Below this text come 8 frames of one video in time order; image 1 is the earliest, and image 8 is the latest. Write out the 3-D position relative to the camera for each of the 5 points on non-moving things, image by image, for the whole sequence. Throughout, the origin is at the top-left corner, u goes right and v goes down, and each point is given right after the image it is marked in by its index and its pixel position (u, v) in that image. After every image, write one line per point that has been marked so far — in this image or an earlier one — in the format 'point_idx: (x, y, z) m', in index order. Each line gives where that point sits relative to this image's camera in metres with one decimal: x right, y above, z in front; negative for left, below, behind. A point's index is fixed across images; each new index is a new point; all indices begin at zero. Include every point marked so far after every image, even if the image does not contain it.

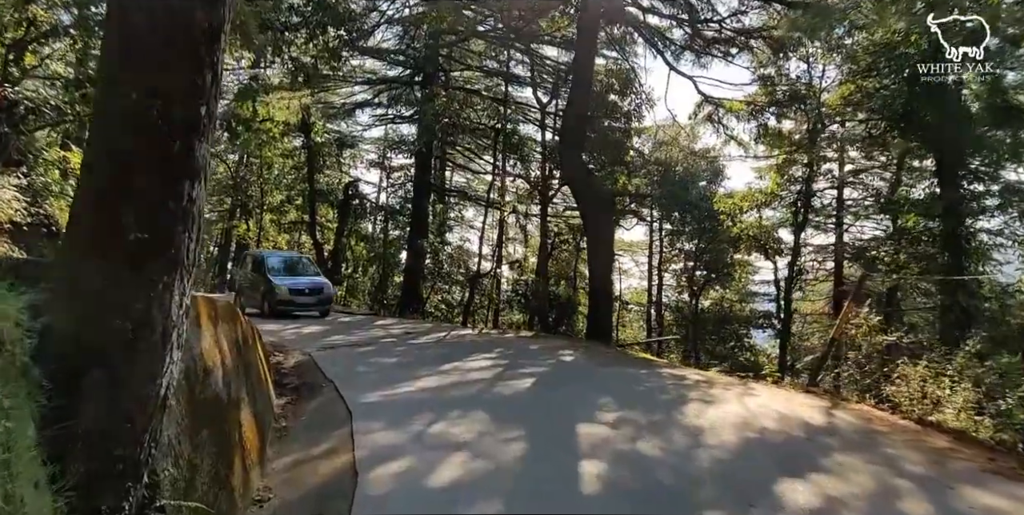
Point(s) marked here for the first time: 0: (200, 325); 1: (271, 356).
0: (-2.4, -0.5, +5.1) m
1: (-4.0, -1.6, +10.7) m
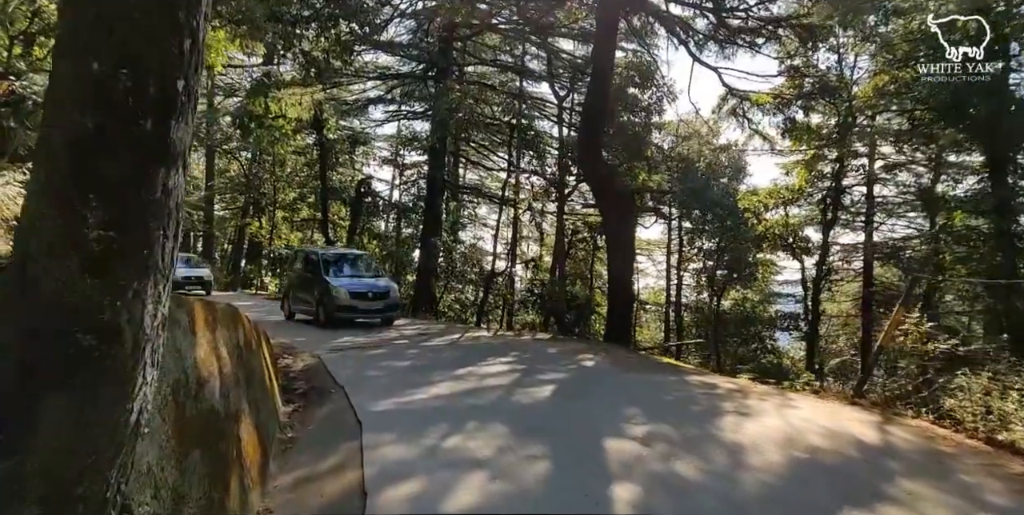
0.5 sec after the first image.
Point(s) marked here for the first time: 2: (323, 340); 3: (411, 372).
0: (-2.3, -0.5, +4.7) m
1: (-3.7, -1.6, +10.3) m
2: (-3.7, -1.6, +12.8) m
3: (-1.5, -1.7, +9.6) m
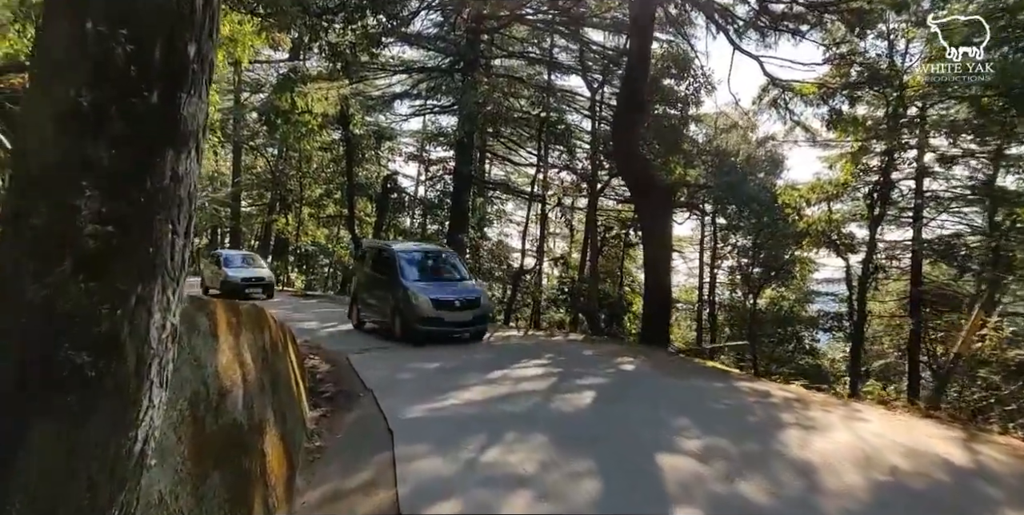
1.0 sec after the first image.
0: (-1.9, -0.5, +4.3) m
1: (-3.1, -1.6, +9.9) m
2: (-3.1, -1.6, +12.4) m
3: (-1.0, -1.6, +9.2) m
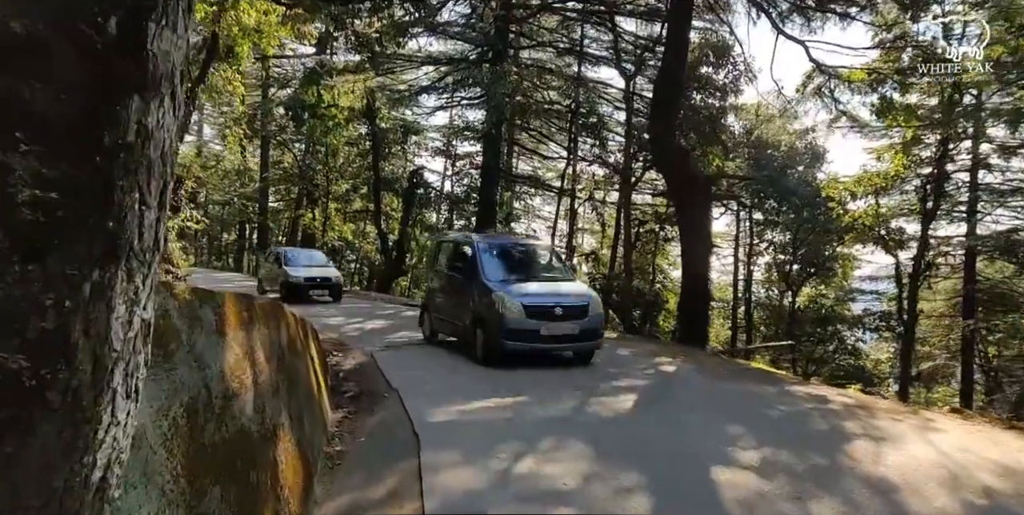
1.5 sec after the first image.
0: (-1.7, -0.4, +3.8) m
1: (-2.7, -1.5, +9.5) m
2: (-2.5, -1.5, +12.0) m
3: (-0.6, -1.6, +8.7) m
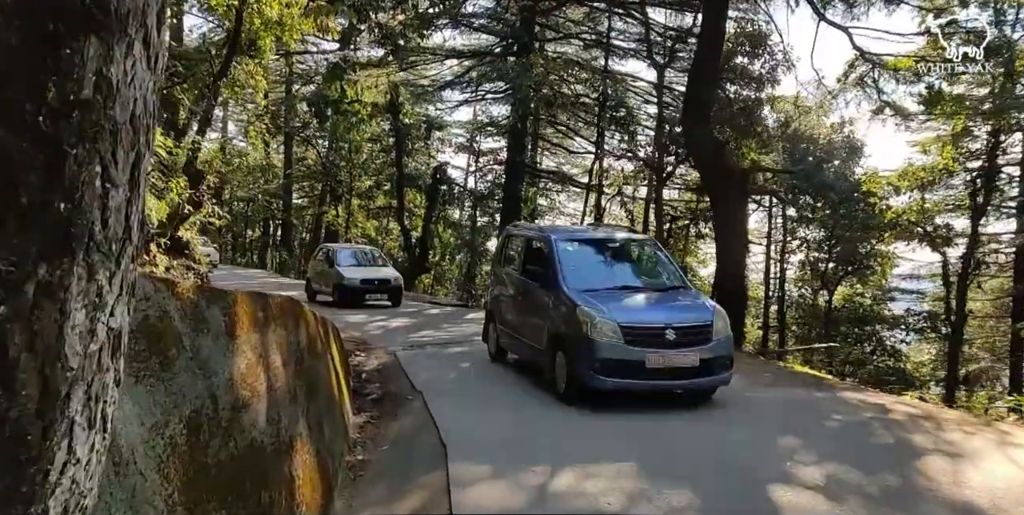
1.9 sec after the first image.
0: (-1.5, -0.4, +3.4) m
1: (-2.3, -1.4, +9.2) m
2: (-2.0, -1.4, +11.7) m
3: (-0.2, -1.5, +8.3) m
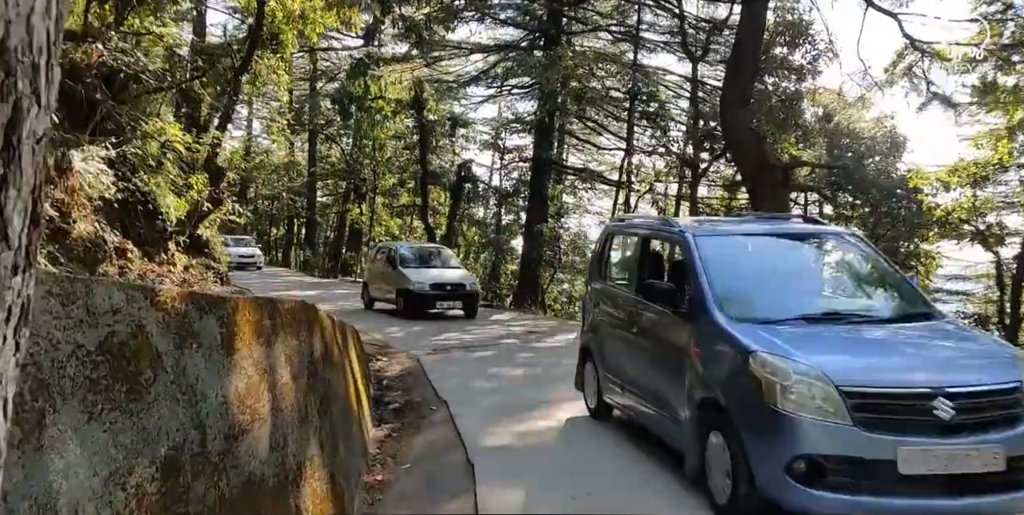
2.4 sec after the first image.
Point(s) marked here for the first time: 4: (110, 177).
0: (-1.3, -0.4, +3.0) m
1: (-1.9, -1.4, +8.7) m
2: (-1.6, -1.4, +11.2) m
3: (+0.2, -1.5, +7.7) m
4: (-6.4, +1.3, +10.3) m
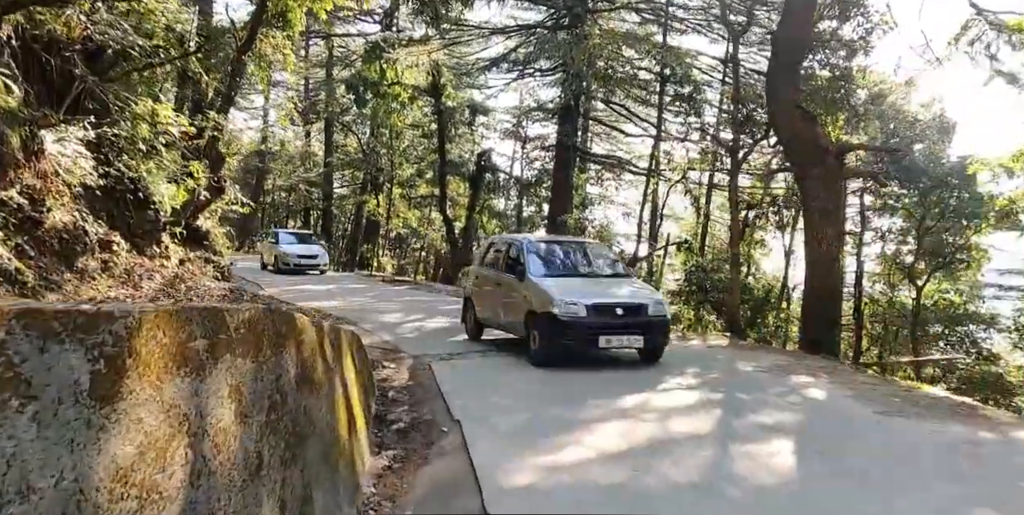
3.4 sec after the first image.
0: (-1.2, -0.4, +1.9) m
1: (-1.6, -1.3, +7.7) m
2: (-1.2, -1.3, +10.2) m
3: (+0.4, -1.5, +6.6) m
4: (-6.1, +1.4, +9.4) m
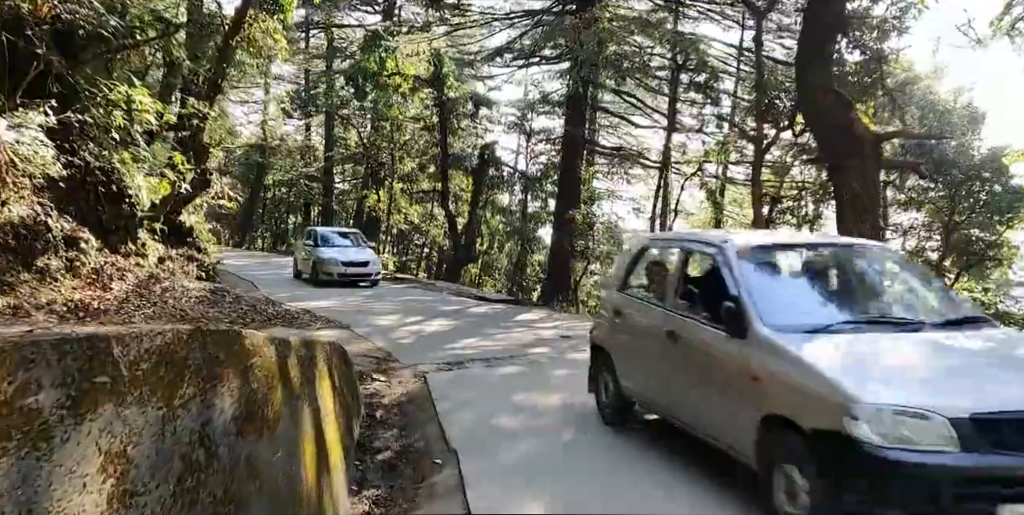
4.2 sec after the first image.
0: (-1.2, -0.4, +1.0) m
1: (-1.5, -1.3, +6.8) m
2: (-1.1, -1.2, +9.3) m
3: (+0.5, -1.4, +5.7) m
4: (-6.0, +1.4, +8.5) m
